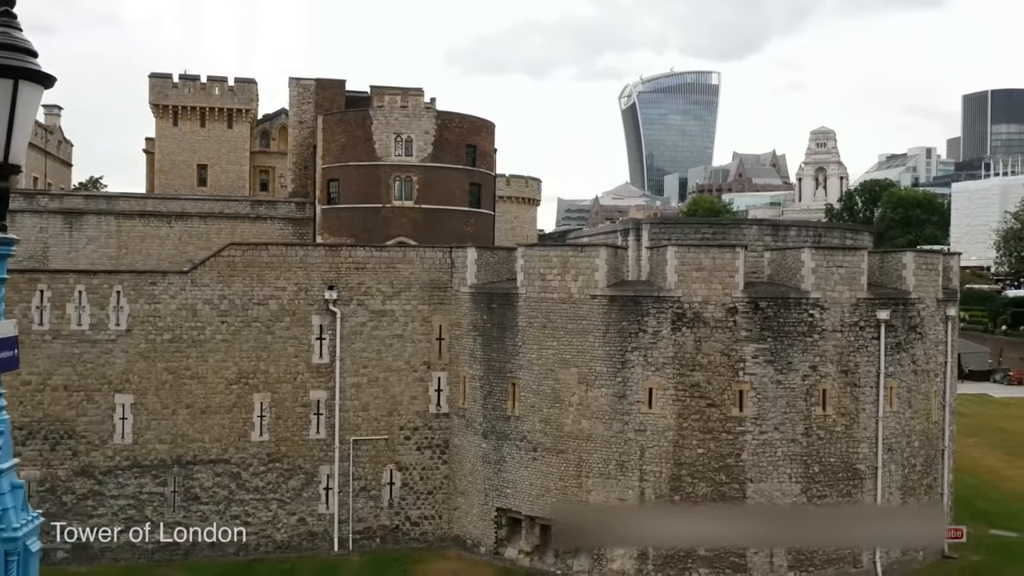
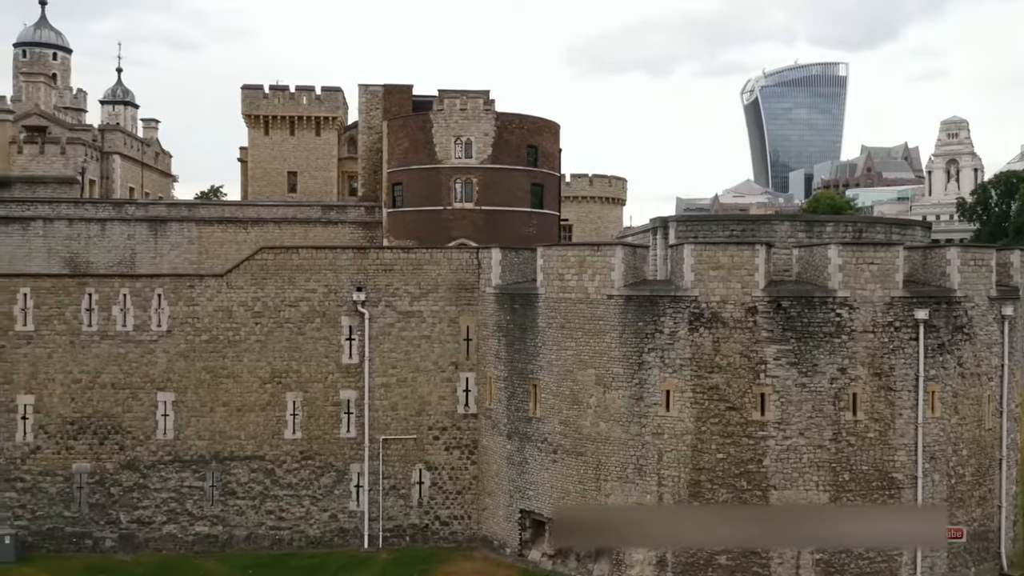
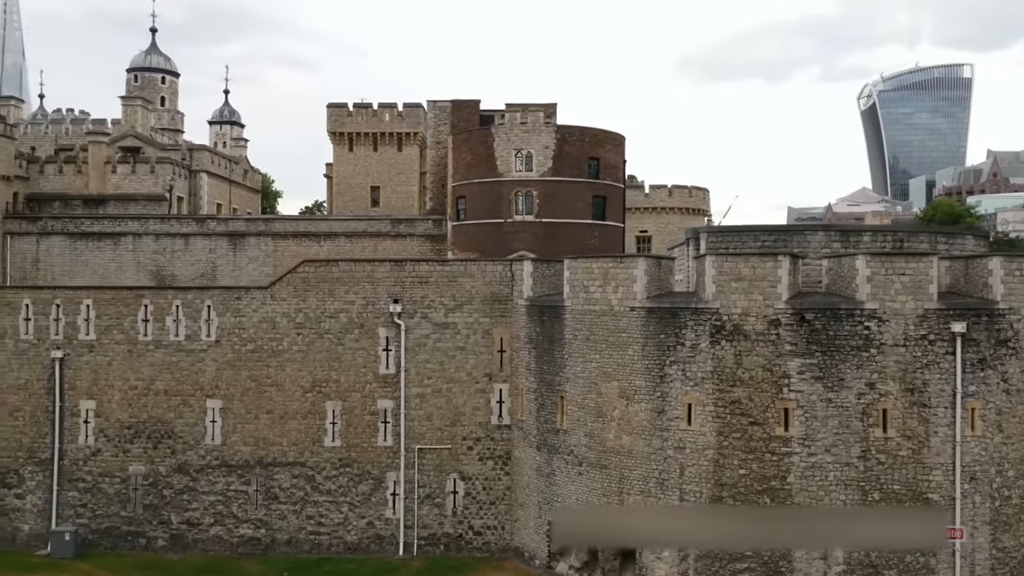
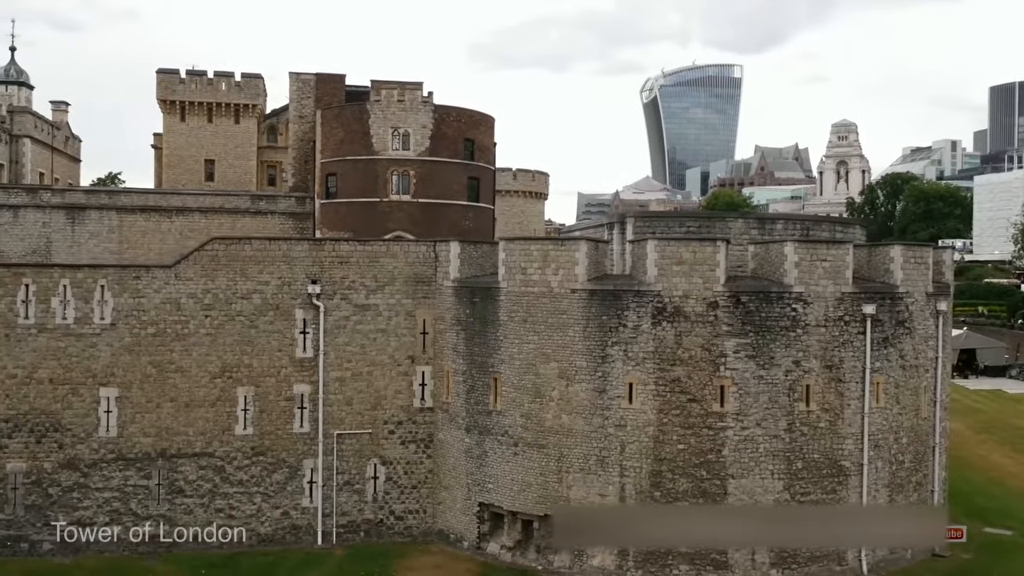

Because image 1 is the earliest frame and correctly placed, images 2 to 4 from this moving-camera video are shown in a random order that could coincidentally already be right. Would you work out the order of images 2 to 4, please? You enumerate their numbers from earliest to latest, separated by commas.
4, 2, 3
